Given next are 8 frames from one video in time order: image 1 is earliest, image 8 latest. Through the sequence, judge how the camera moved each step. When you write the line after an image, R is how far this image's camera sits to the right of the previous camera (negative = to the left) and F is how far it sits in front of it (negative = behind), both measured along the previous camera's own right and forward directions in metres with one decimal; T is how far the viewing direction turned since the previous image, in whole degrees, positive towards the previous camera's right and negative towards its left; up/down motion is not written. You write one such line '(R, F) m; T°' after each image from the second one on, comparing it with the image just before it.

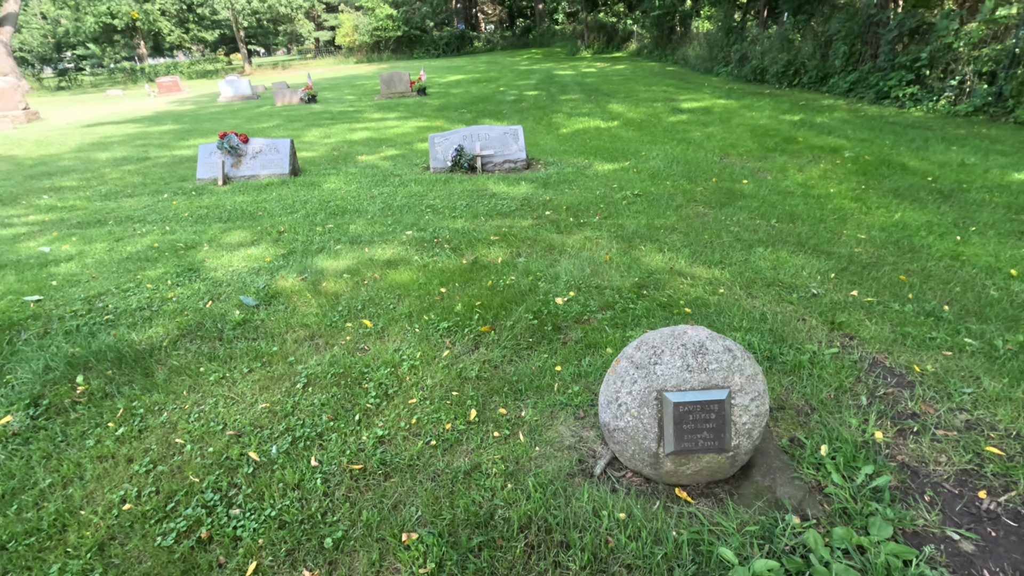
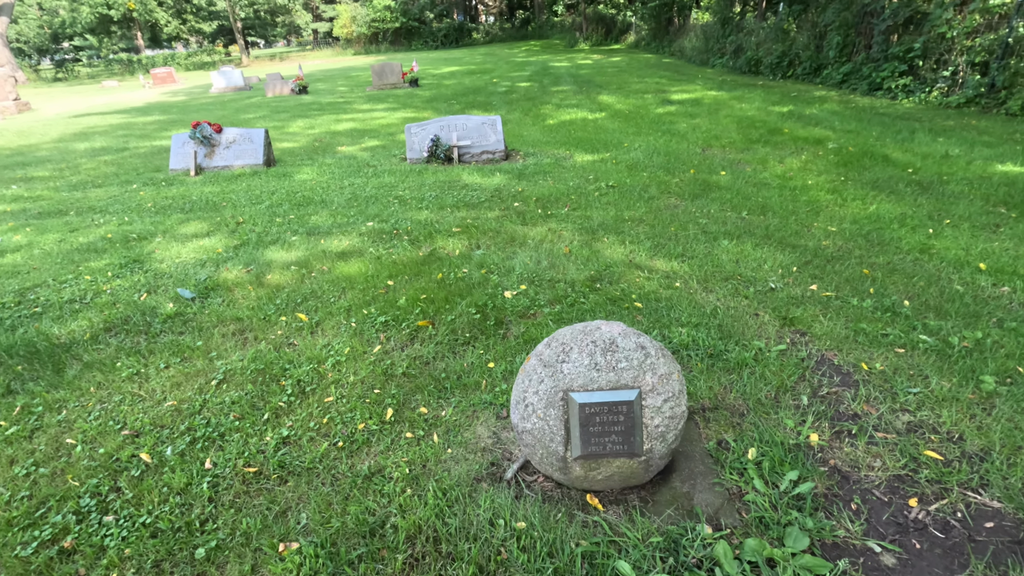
(+0.7, +0.3) m; 0°
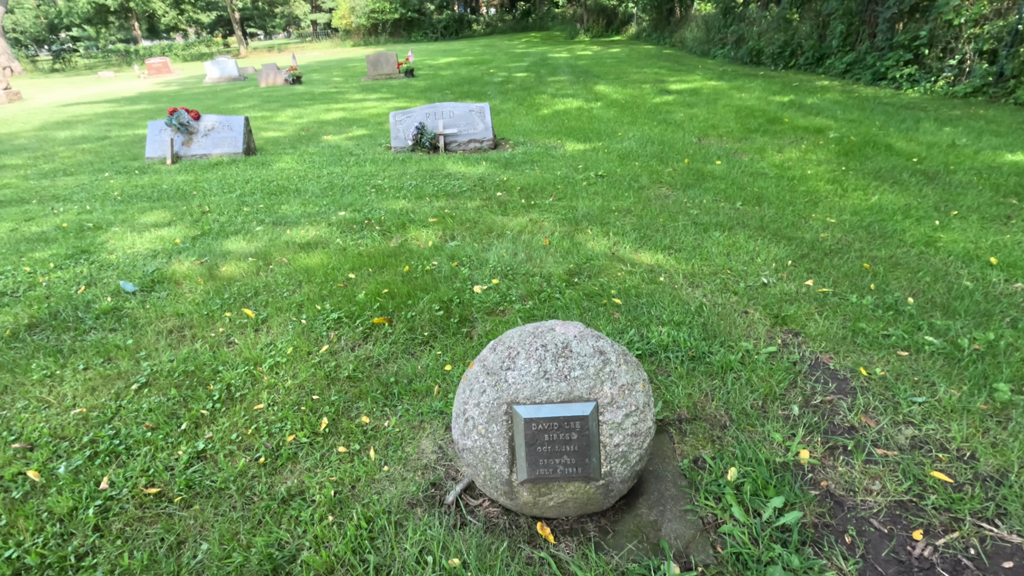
(+0.4, +0.5) m; 0°
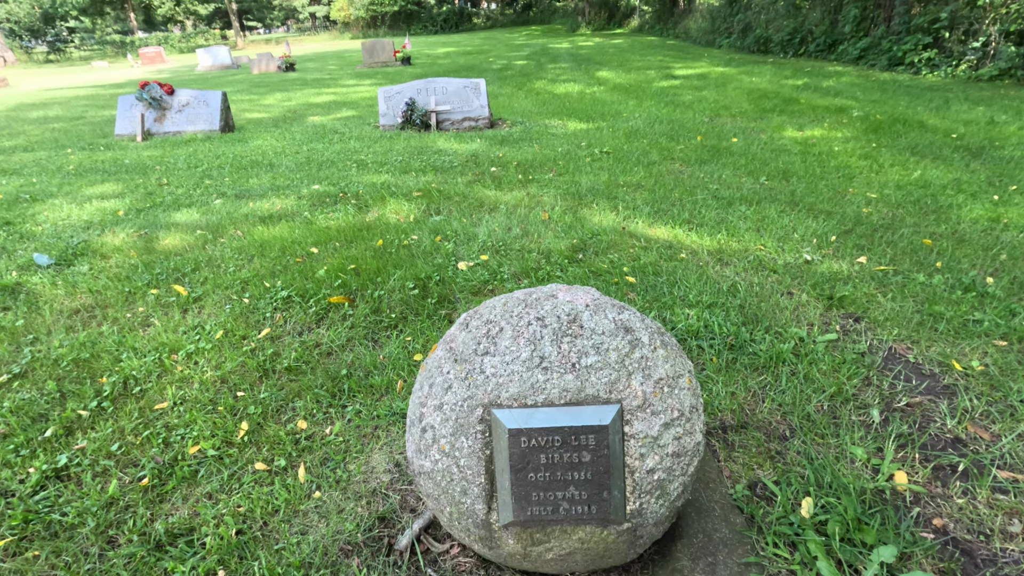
(+0.1, +1.0) m; 0°
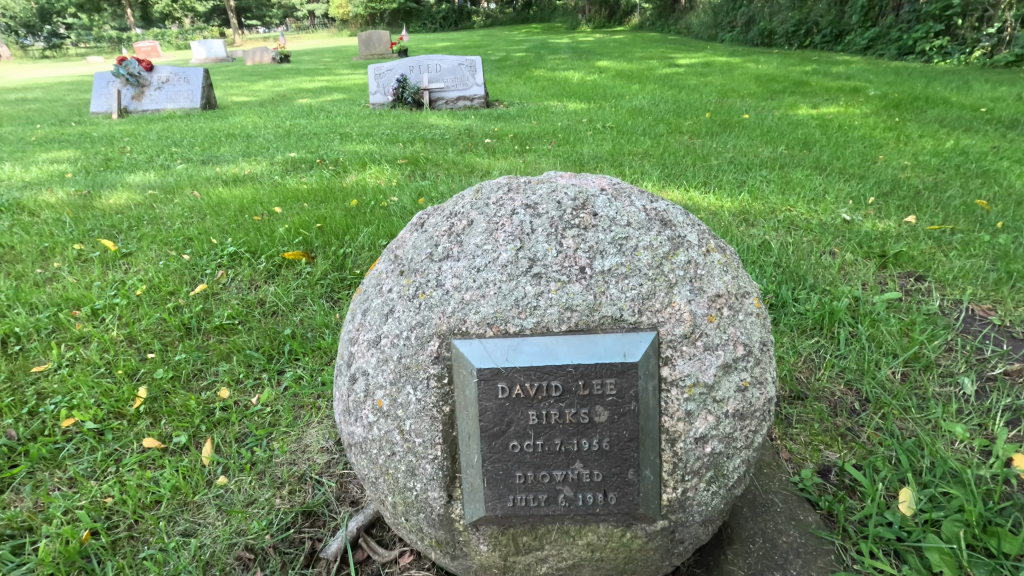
(+0.1, +0.7) m; 0°
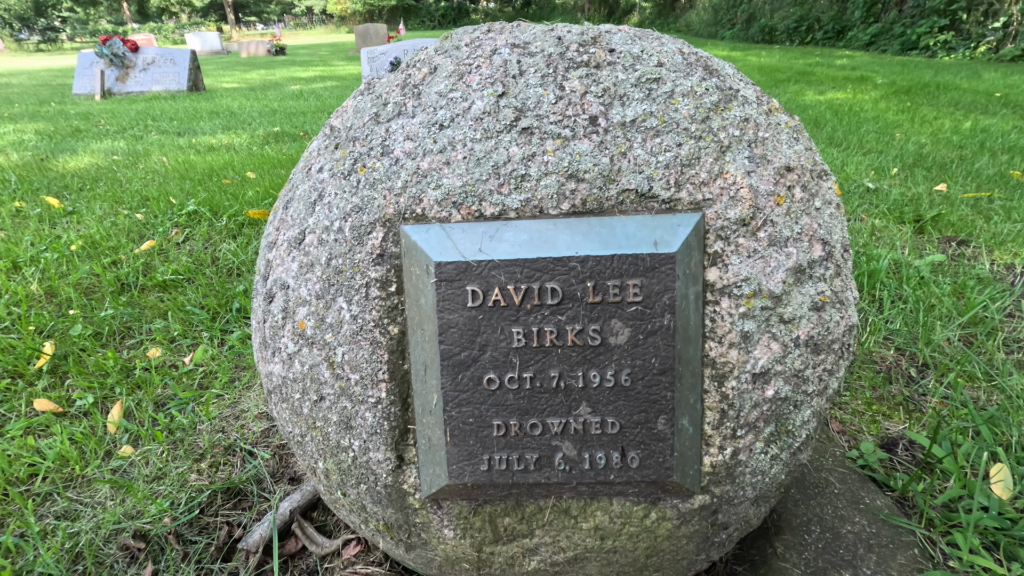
(0.0, +0.4) m; 0°
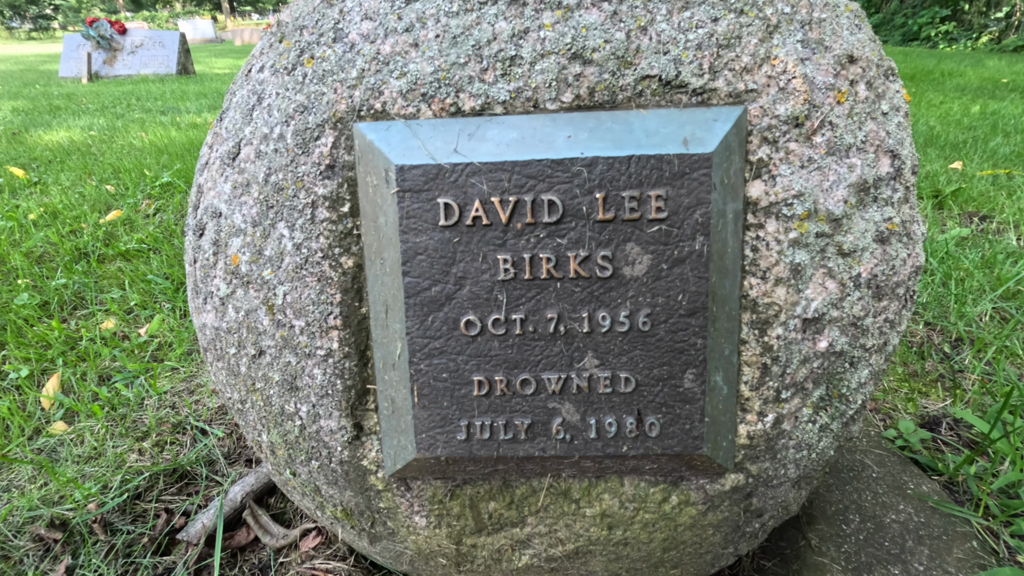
(0.0, +0.2) m; 0°
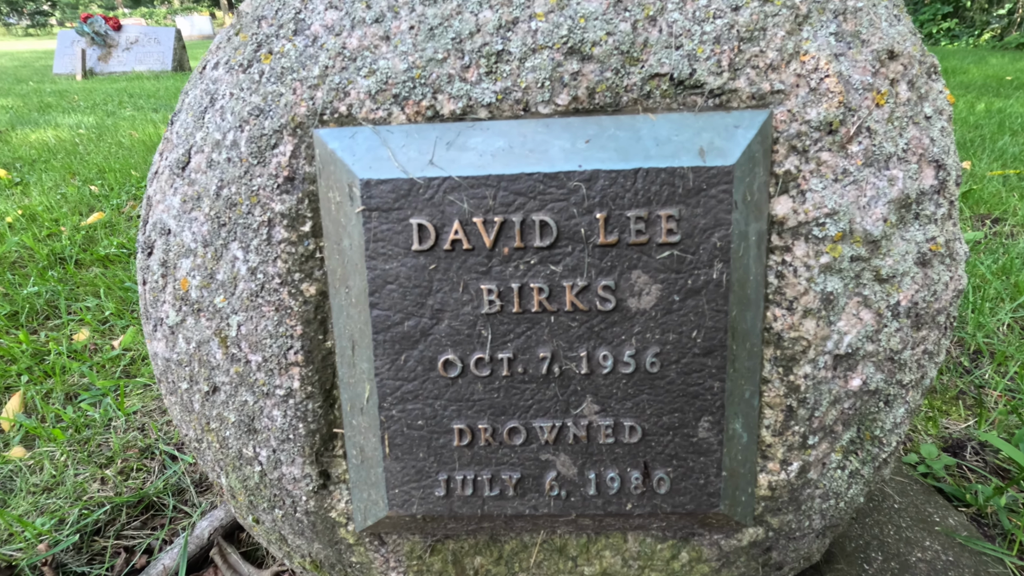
(0.0, +0.1) m; 0°
